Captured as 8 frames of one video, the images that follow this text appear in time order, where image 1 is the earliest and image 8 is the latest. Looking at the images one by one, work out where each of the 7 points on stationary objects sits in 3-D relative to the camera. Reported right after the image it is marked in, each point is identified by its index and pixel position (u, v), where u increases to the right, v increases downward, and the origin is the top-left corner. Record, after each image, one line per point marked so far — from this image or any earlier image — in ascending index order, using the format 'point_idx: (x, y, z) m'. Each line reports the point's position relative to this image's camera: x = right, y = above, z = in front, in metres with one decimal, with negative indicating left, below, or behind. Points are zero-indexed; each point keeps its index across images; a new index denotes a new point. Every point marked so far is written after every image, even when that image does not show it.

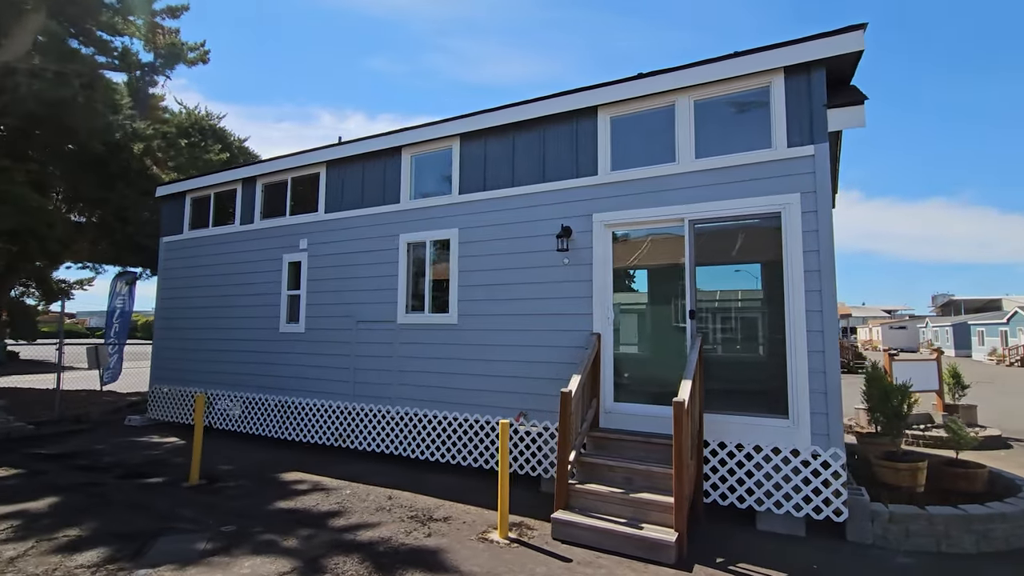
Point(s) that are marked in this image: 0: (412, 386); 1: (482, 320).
0: (-1.5, -1.5, +7.6) m
1: (-0.4, -0.4, +7.2) m
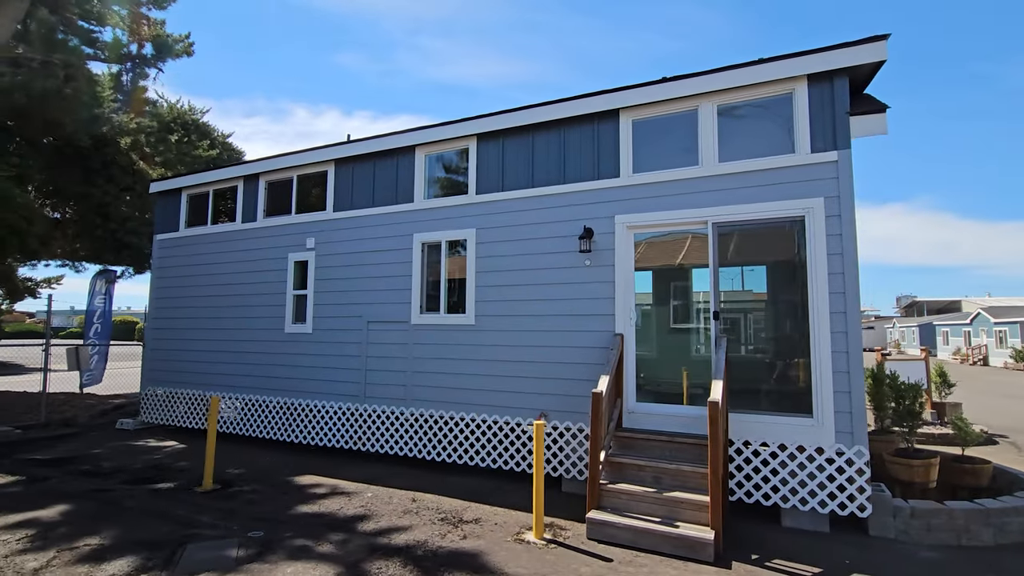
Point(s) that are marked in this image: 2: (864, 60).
0: (-1.3, -1.5, +7.6) m
1: (-0.2, -0.4, +7.2) m
2: (+3.7, +2.4, +5.4) m
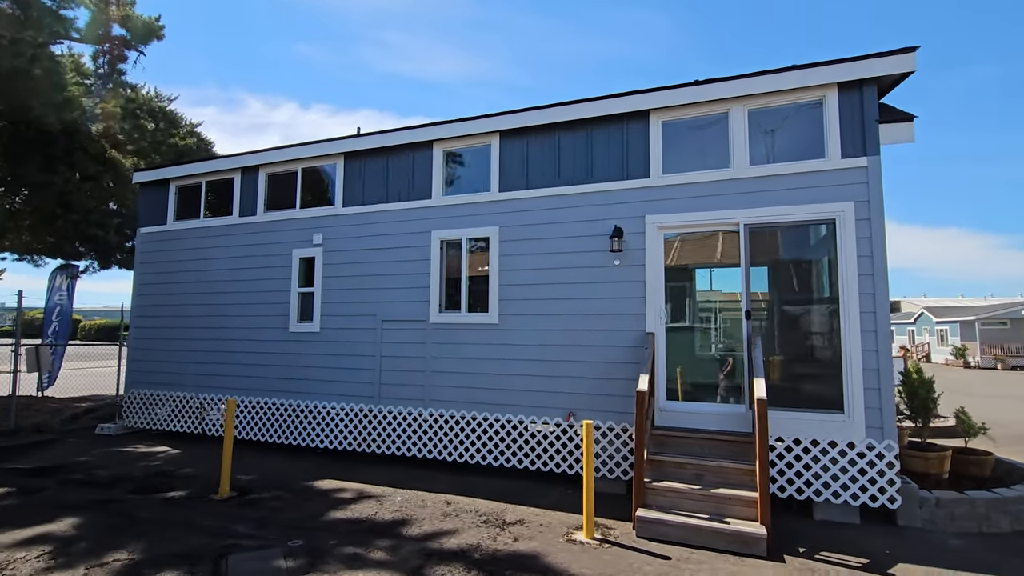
0: (-1.0, -1.4, +7.4) m
1: (+0.2, -0.4, +7.1) m
2: (+4.1, +2.4, +5.6) m
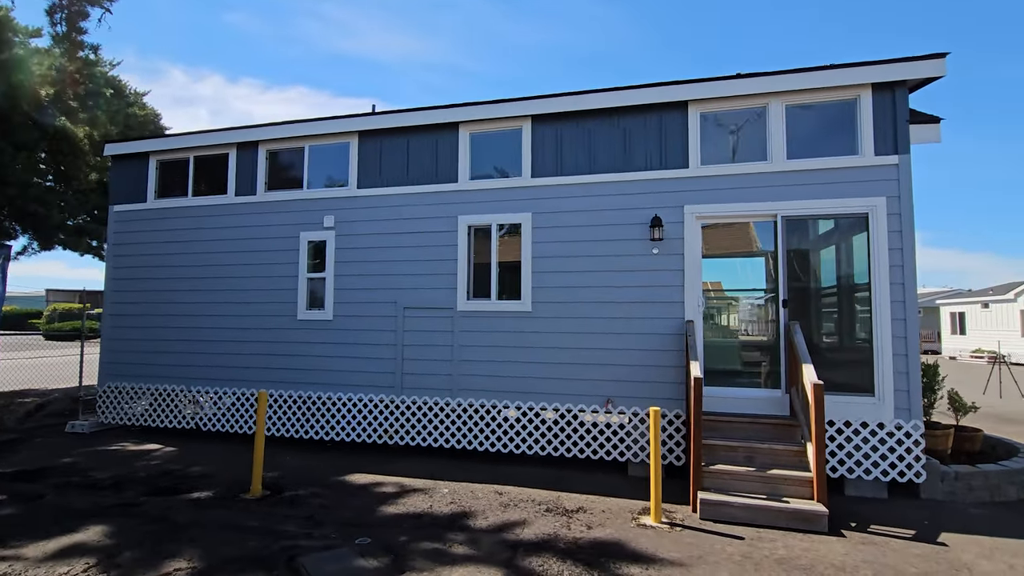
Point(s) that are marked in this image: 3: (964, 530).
0: (-0.5, -1.3, +7.3) m
1: (+0.6, -0.3, +7.1) m
2: (+4.8, +2.5, +5.9) m
3: (+4.5, -2.4, +5.1) m
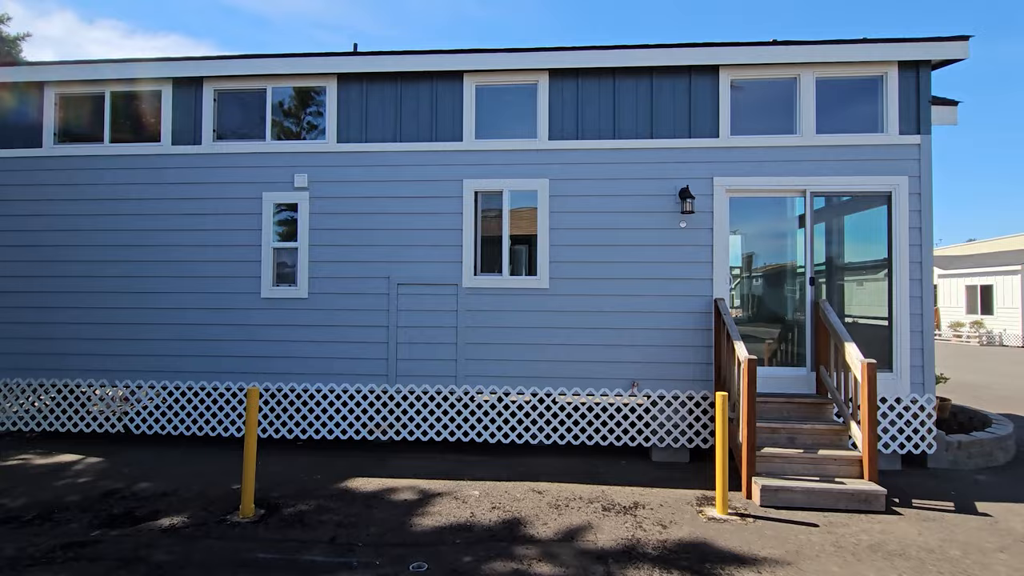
0: (-0.4, -0.9, +6.5) m
1: (+0.8, 0.0, +6.5) m
2: (+5.1, +2.7, +6.0) m
3: (+4.9, -2.2, +5.4) m
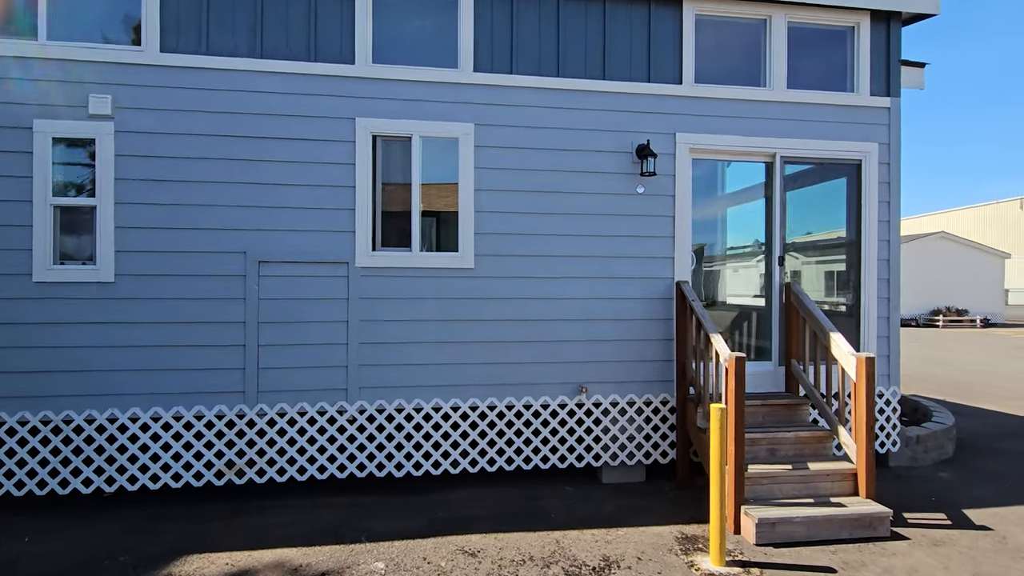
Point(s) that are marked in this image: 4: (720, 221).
0: (-1.2, -0.7, +4.8) m
1: (0.0, +0.2, +5.0) m
2: (+4.3, +2.9, +5.4) m
3: (+4.2, -2.0, +4.8) m
4: (+2.2, +0.7, +5.4) m
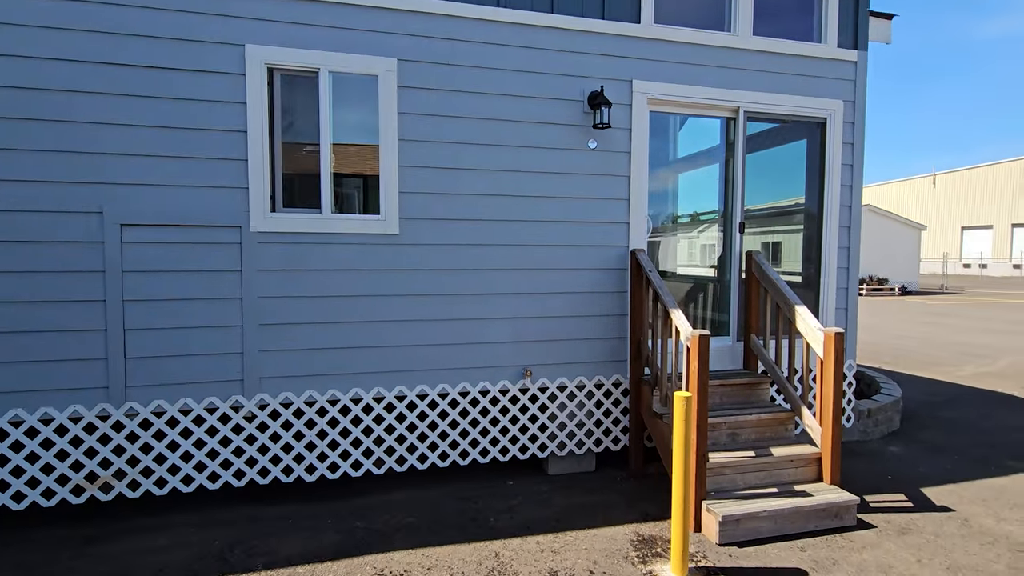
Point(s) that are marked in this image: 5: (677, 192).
0: (-1.7, -0.5, +4.0) m
1: (-0.6, +0.5, +4.3) m
2: (+3.7, +3.2, +4.9) m
3: (+3.7, -1.7, +4.6) m
4: (+1.6, +1.0, +4.9) m
5: (+1.6, +0.9, +4.9) m
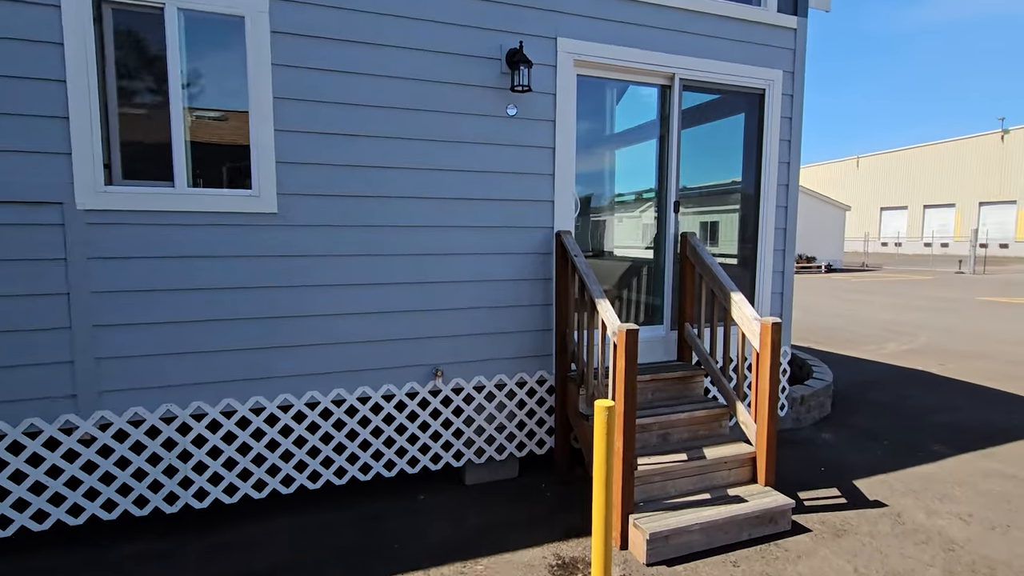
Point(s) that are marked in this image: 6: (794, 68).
0: (-2.4, -0.5, +3.3) m
1: (-1.2, +0.6, +3.6) m
2: (+2.9, +3.4, +4.6) m
3: (+3.0, -1.6, +4.5) m
4: (+0.8, +1.1, +4.4) m
5: (+0.8, +1.0, +4.4) m
6: (+2.6, +2.0, +4.8) m
